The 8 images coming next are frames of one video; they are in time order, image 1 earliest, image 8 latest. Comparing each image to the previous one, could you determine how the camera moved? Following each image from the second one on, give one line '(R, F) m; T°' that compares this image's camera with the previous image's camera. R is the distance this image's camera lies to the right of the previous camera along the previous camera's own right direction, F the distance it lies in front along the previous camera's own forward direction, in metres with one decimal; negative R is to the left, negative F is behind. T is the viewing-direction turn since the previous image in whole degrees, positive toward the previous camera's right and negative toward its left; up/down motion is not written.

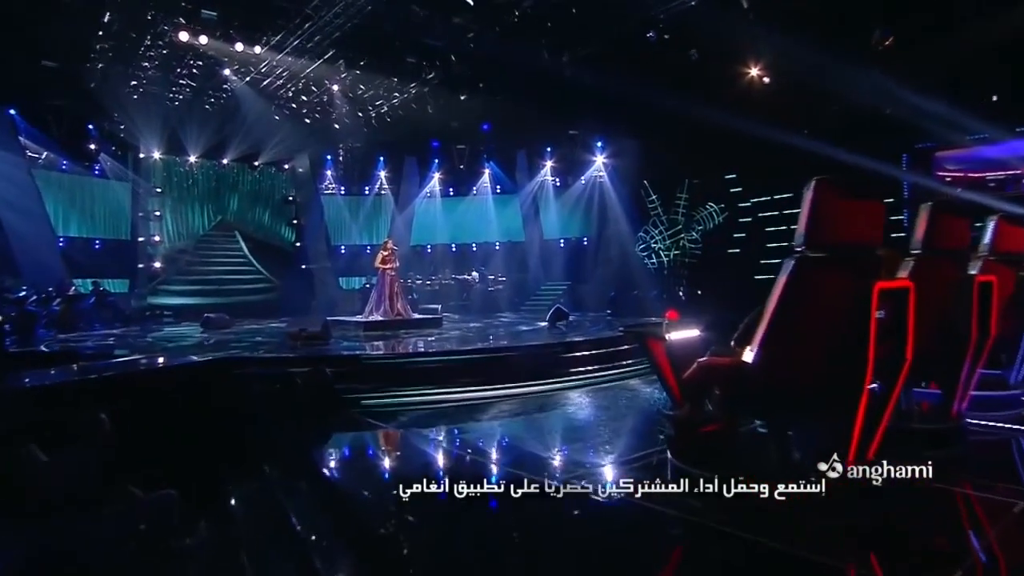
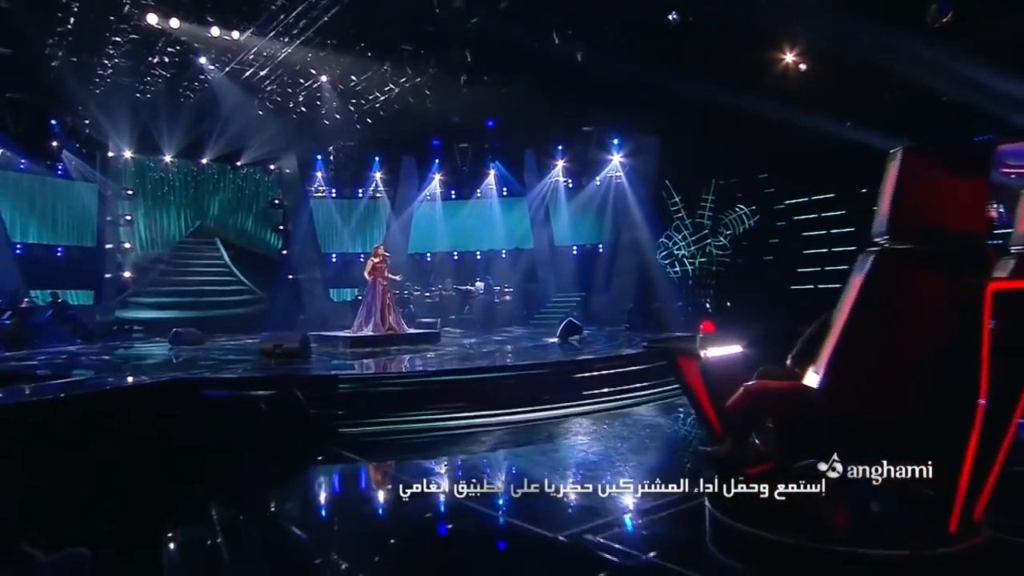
(+0.1, +2.2) m; -1°
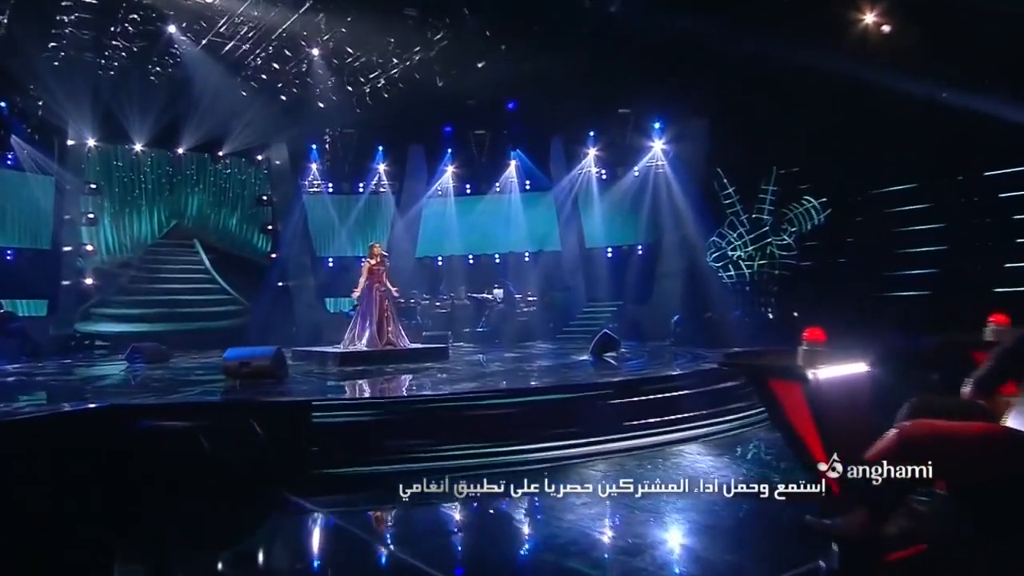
(+0.1, +2.9) m; -1°
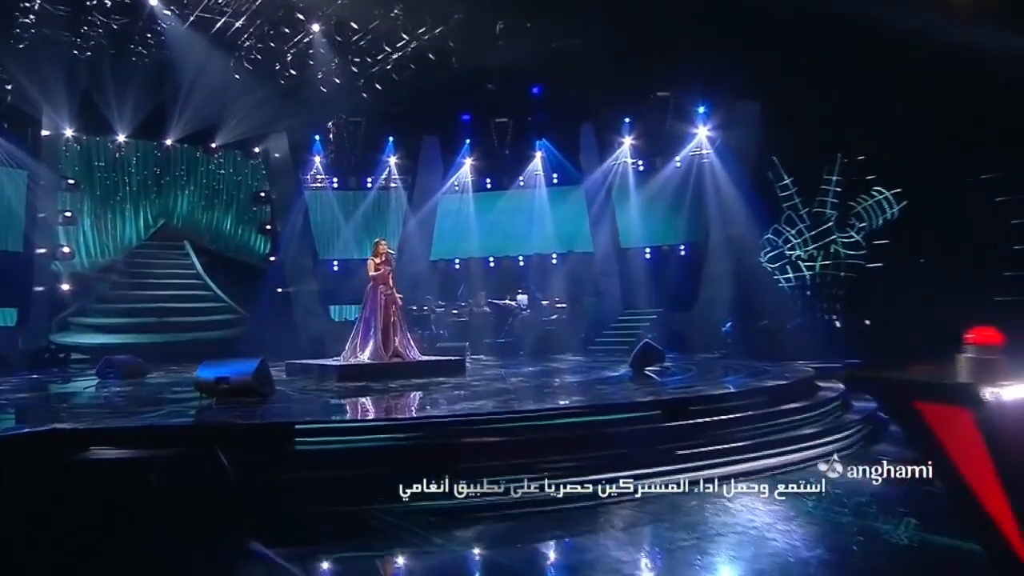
(0.0, +1.9) m; -1°
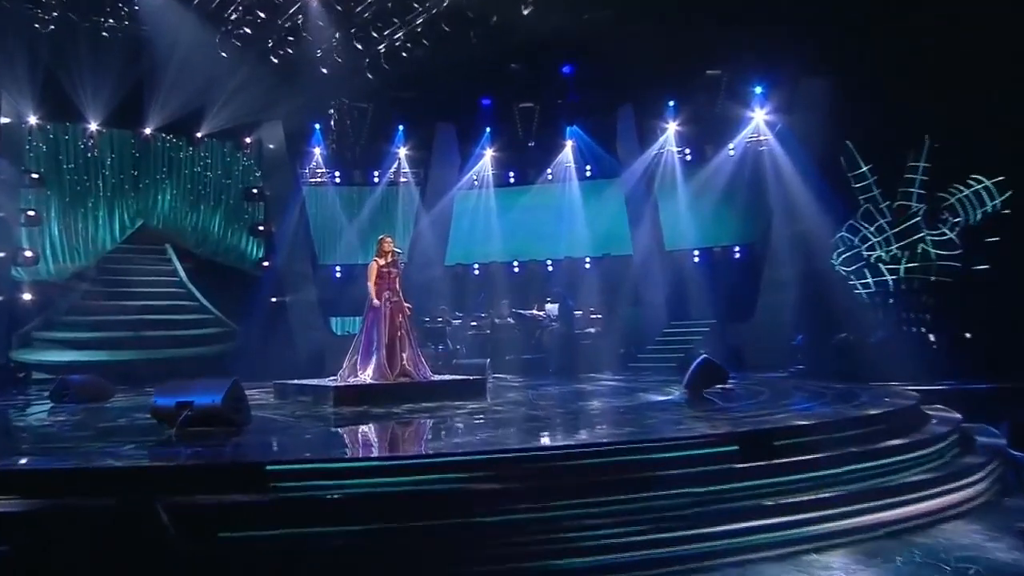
(-0.1, +2.0) m; -1°
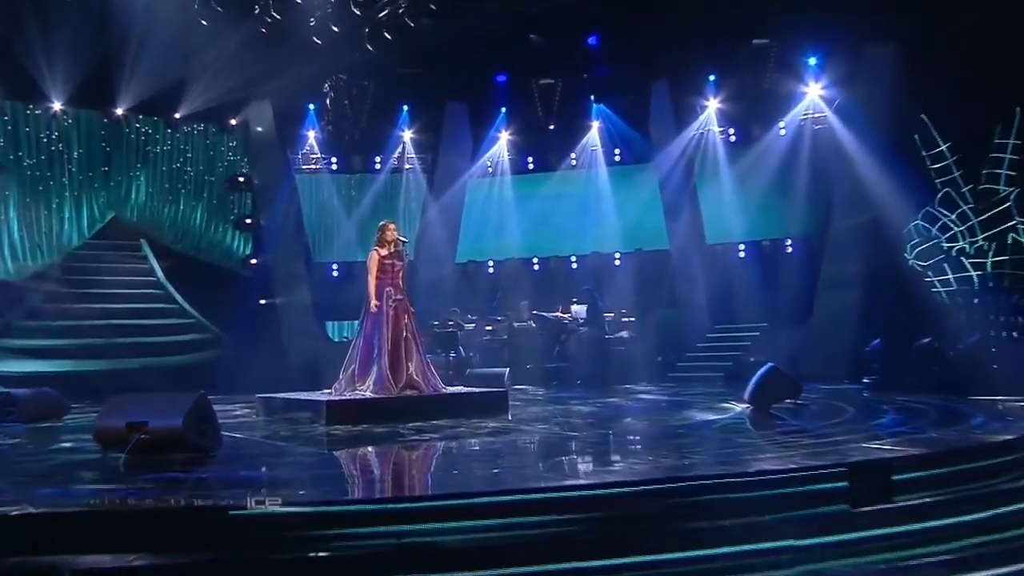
(-0.2, +1.6) m; 0°
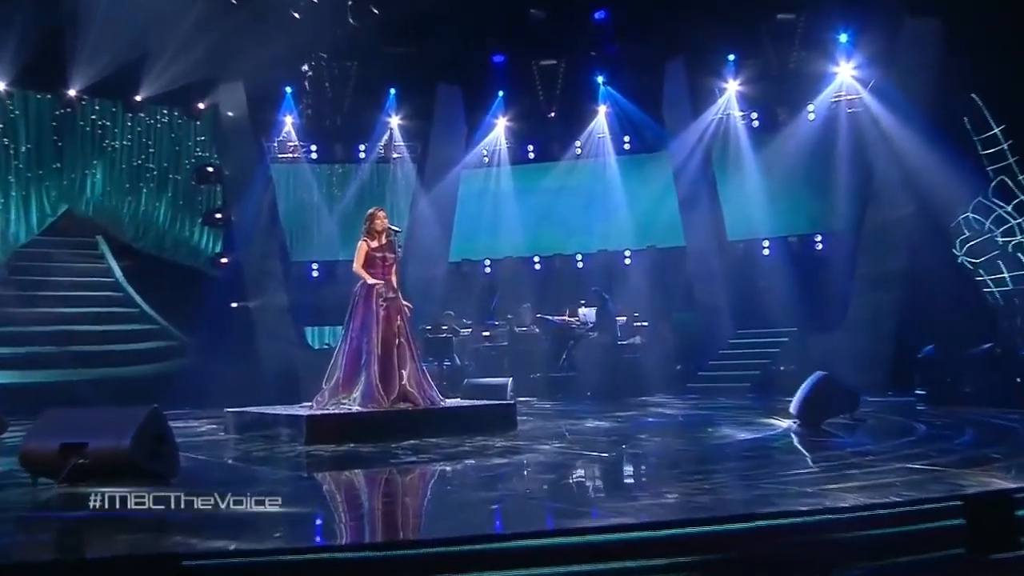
(-0.2, +1.2) m; +1°
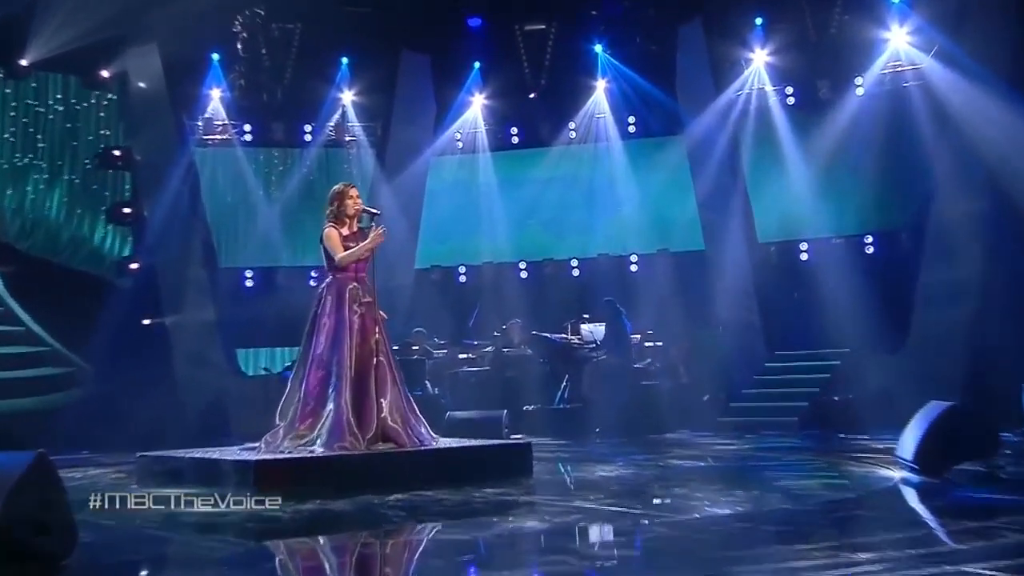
(-0.6, +2.0) m; +4°
